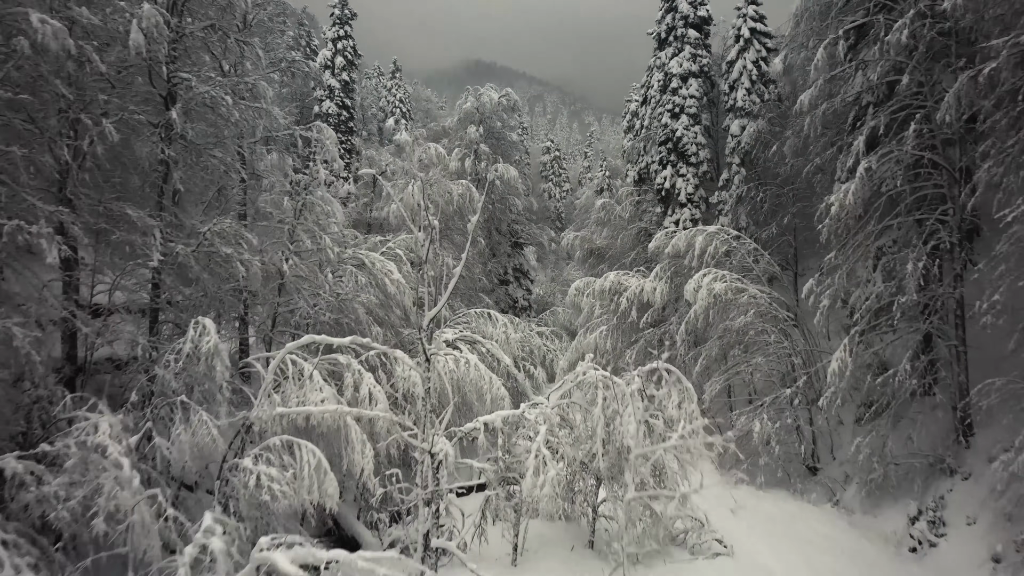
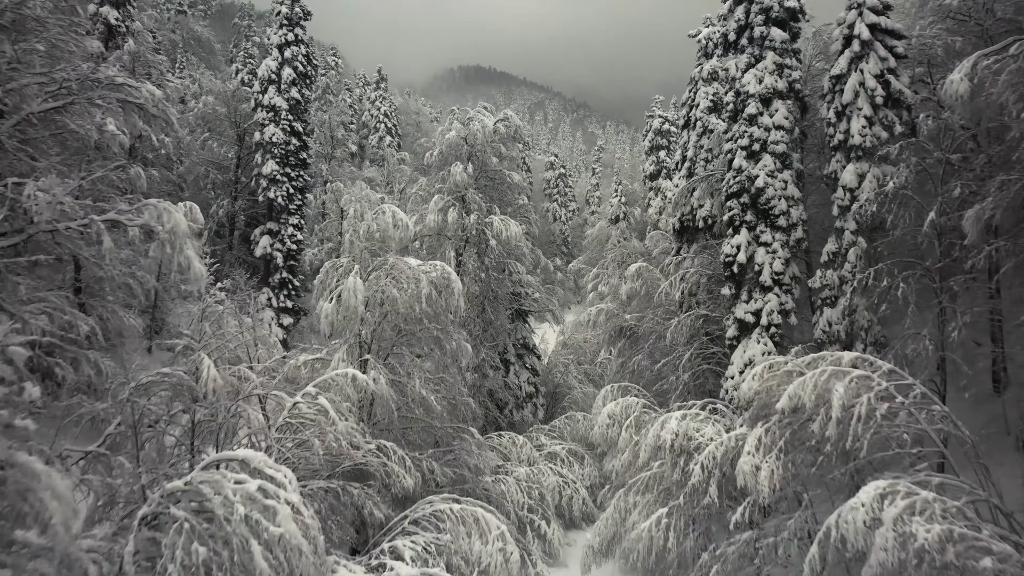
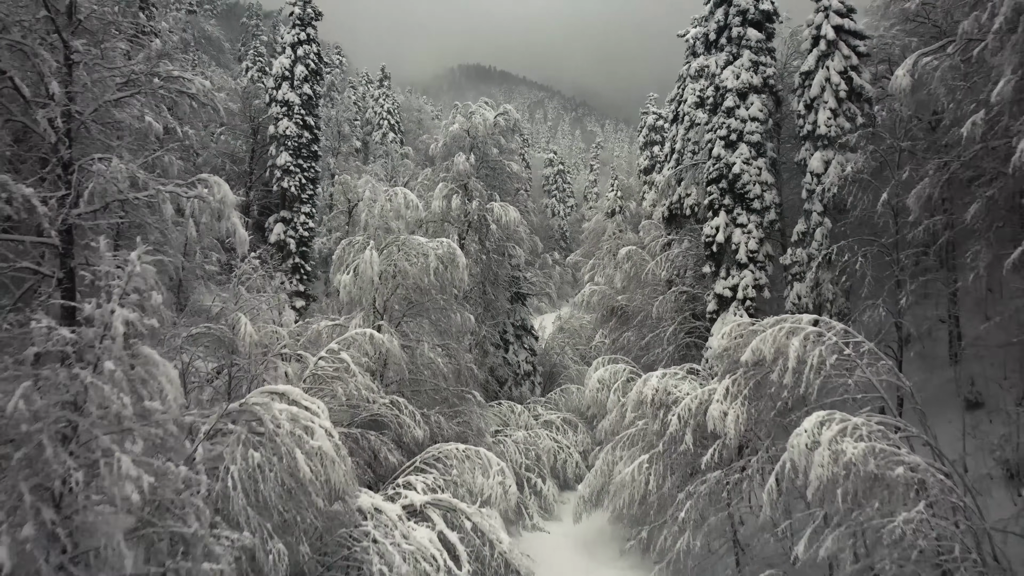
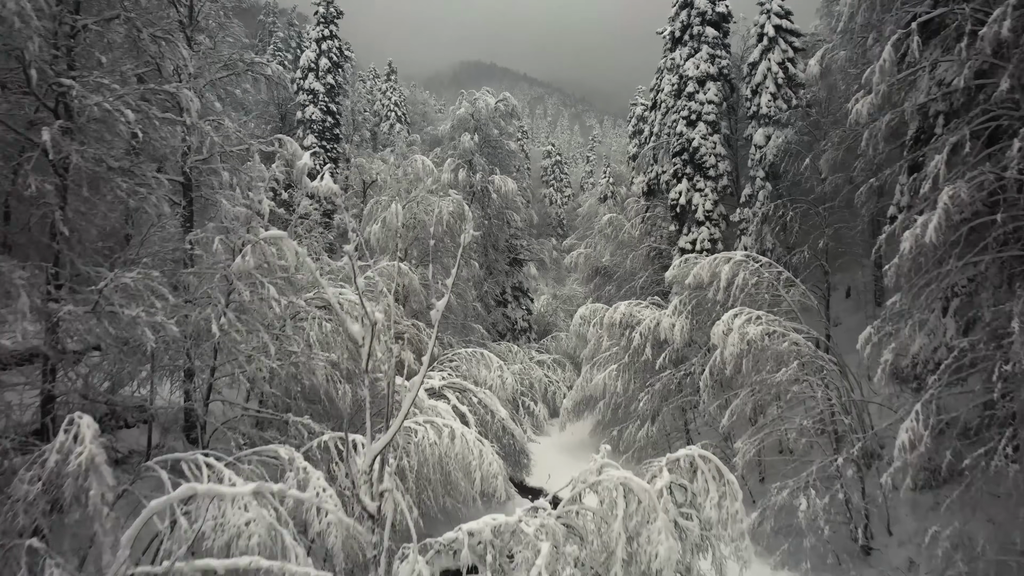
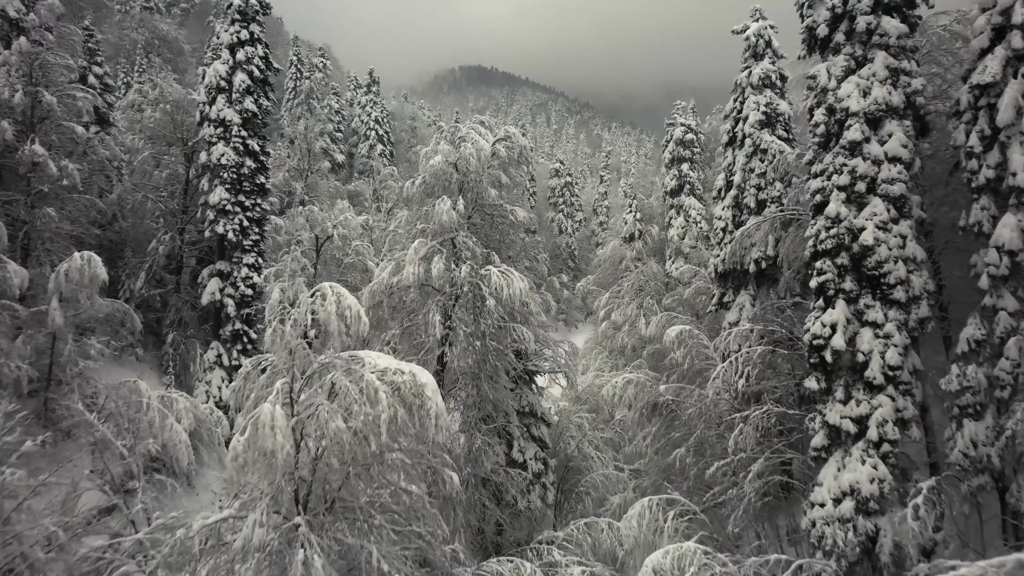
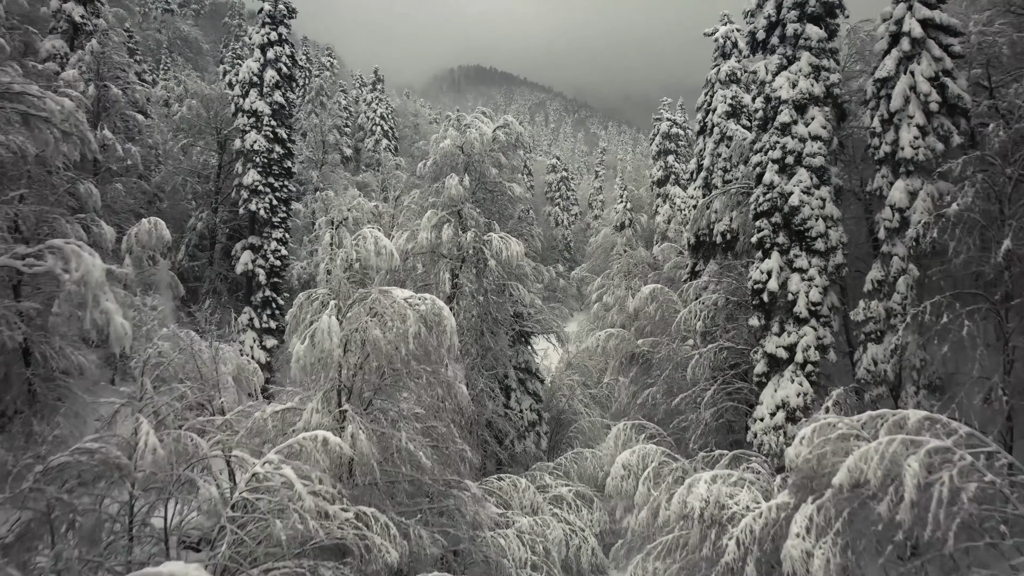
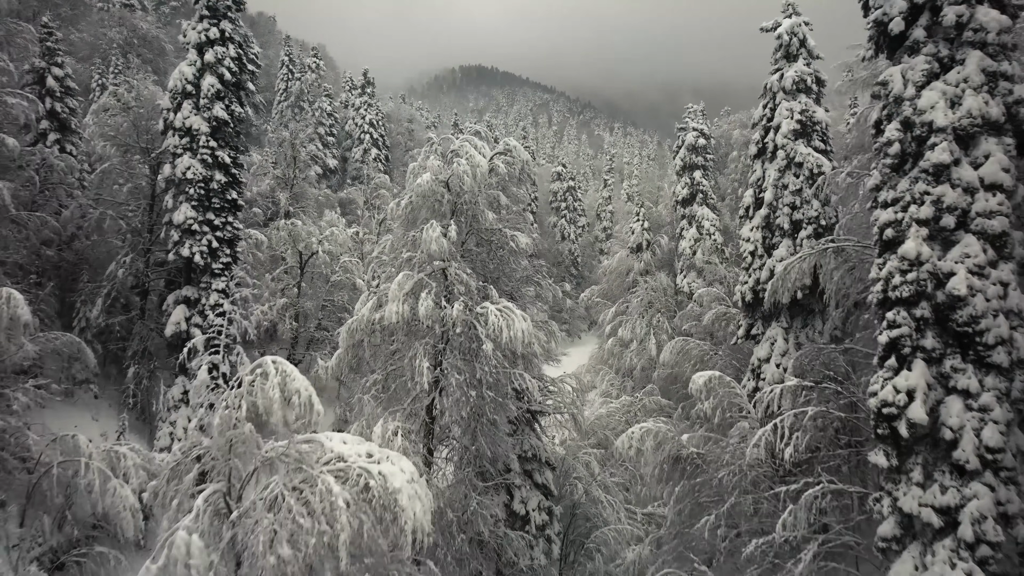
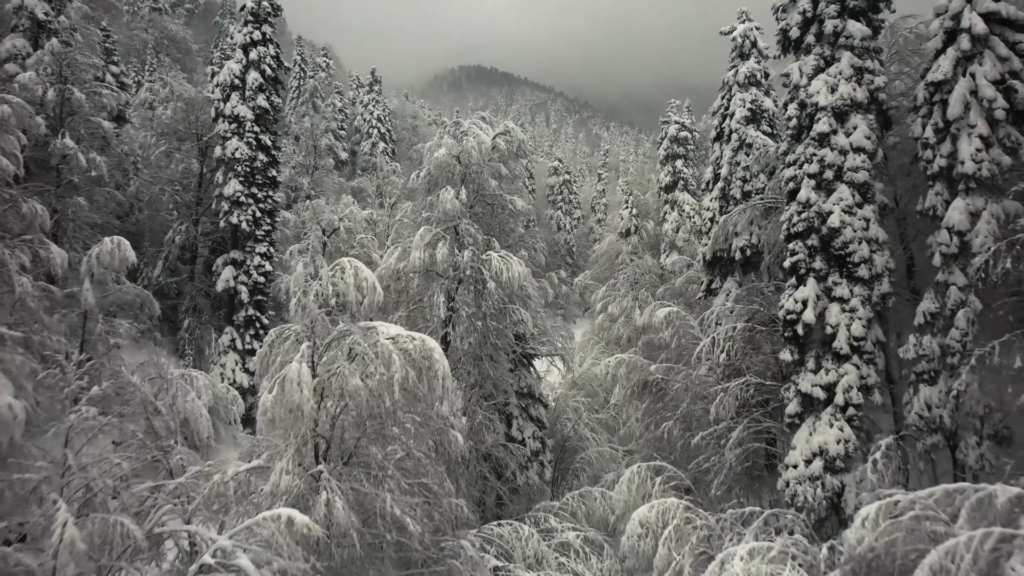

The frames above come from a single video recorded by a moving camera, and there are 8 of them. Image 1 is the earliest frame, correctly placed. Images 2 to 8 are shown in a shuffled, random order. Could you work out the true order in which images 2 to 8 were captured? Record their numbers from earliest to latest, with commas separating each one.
4, 3, 2, 6, 8, 5, 7
